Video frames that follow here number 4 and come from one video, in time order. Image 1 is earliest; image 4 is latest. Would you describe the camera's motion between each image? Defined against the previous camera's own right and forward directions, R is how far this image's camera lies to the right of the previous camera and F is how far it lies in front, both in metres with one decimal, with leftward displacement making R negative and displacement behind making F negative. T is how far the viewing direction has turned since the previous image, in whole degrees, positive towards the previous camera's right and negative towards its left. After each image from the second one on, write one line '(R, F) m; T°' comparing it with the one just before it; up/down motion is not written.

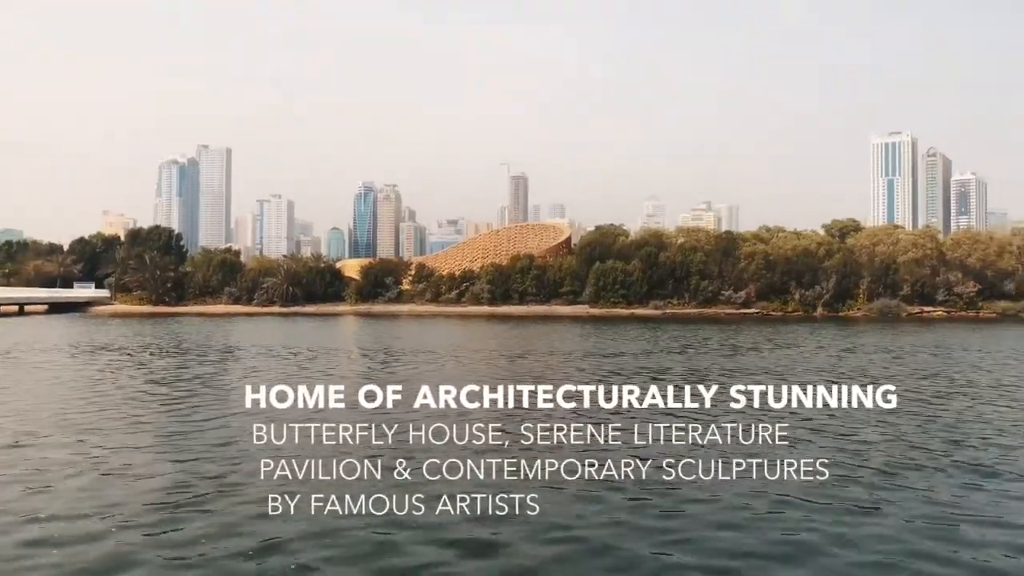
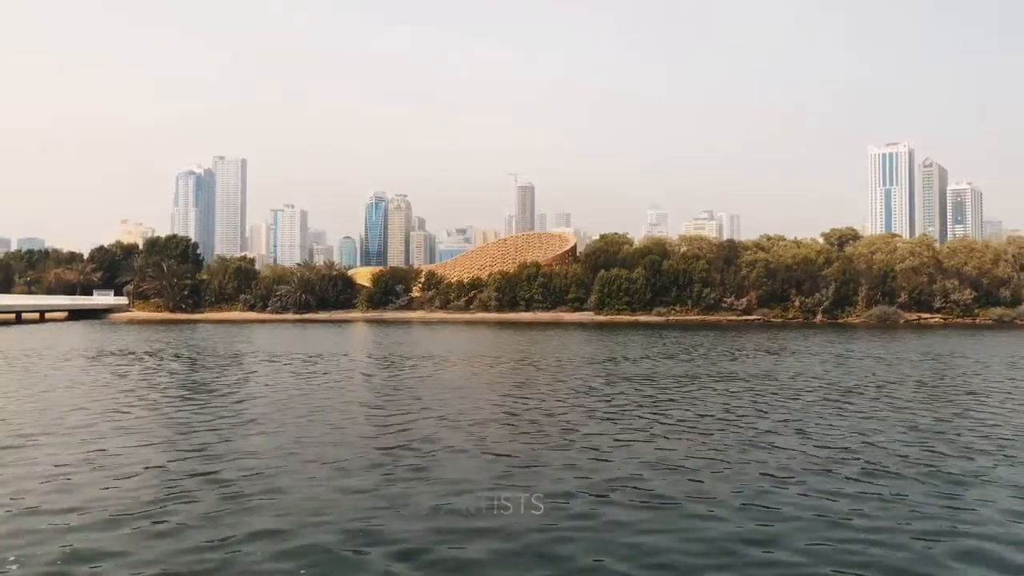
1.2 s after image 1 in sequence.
(+1.4, -3.5) m; -1°
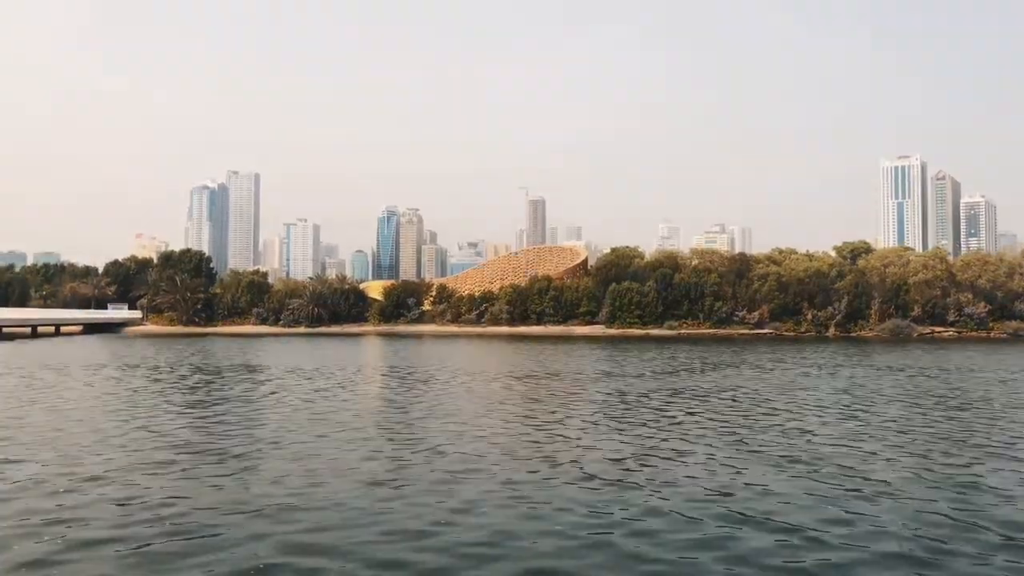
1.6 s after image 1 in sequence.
(-0.2, -0.3) m; -1°
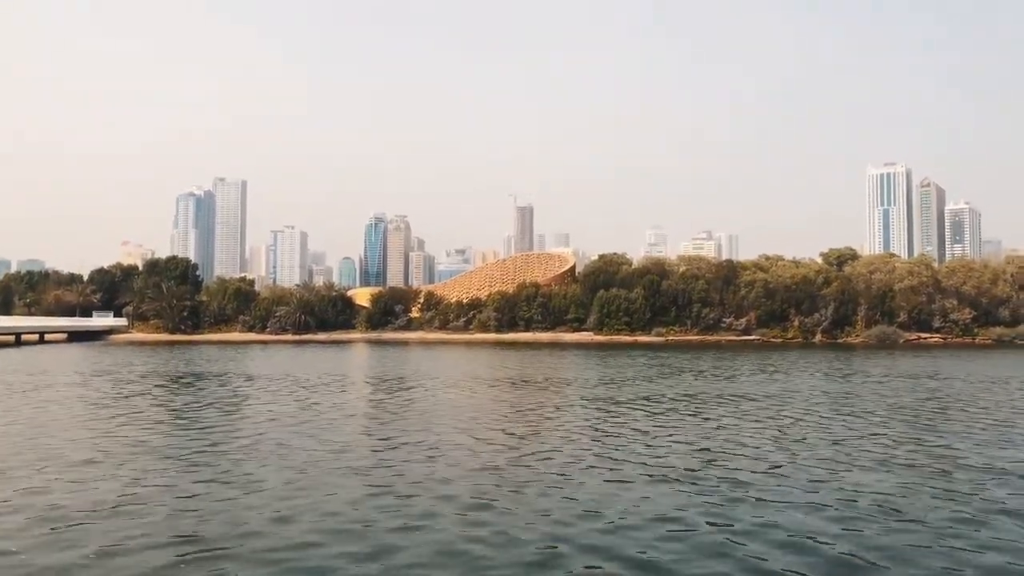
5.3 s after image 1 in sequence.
(+0.3, +0.3) m; +1°
